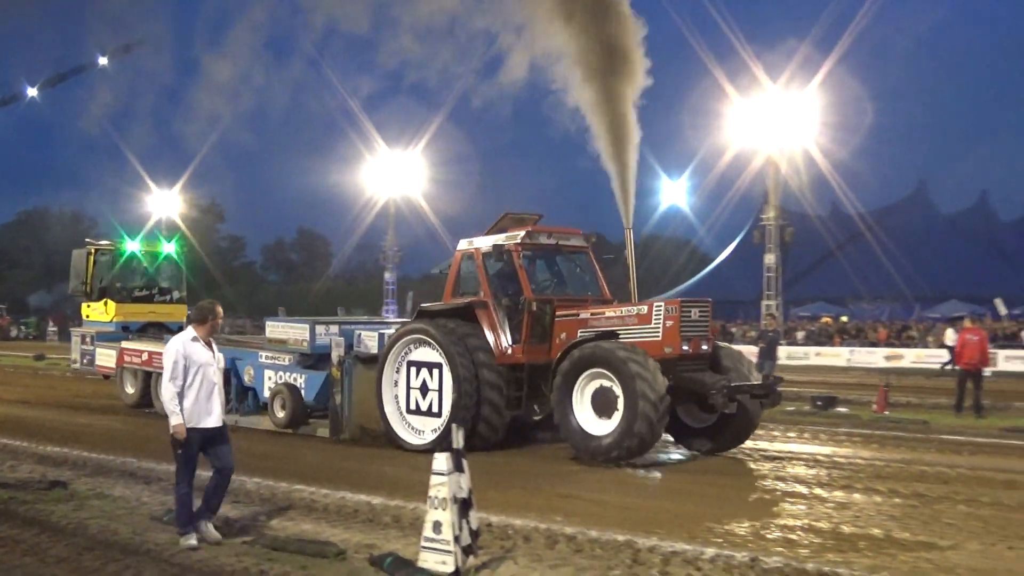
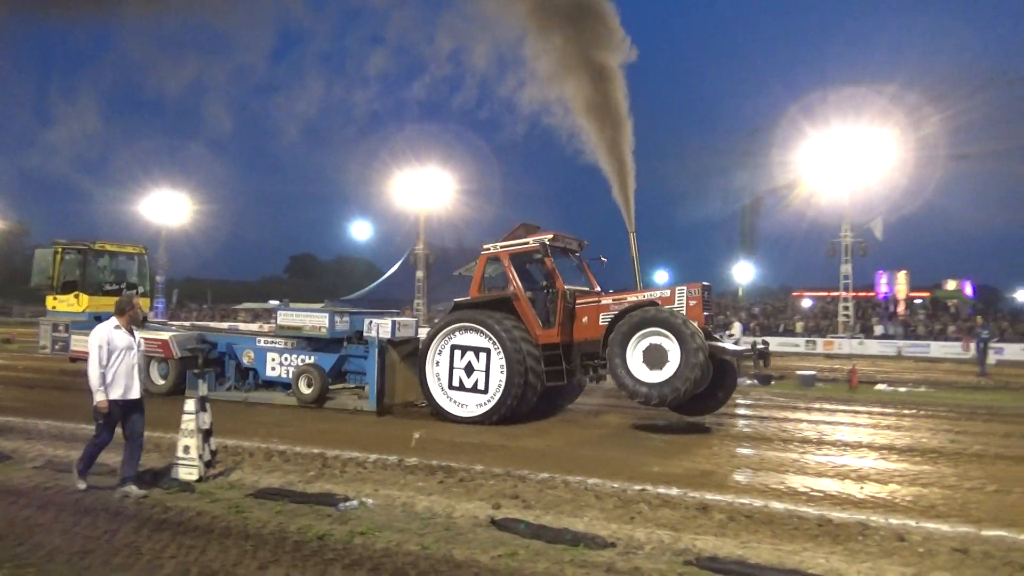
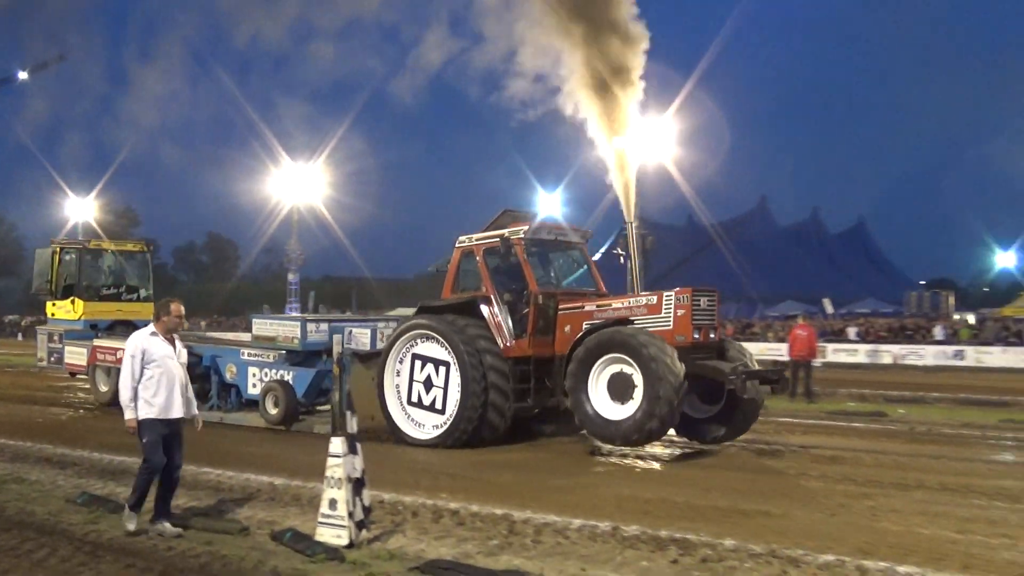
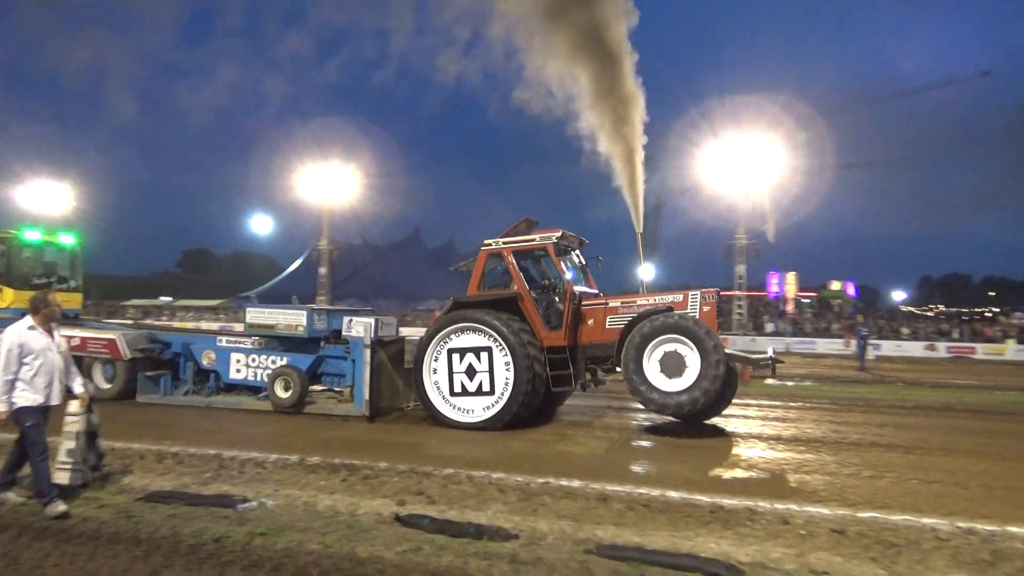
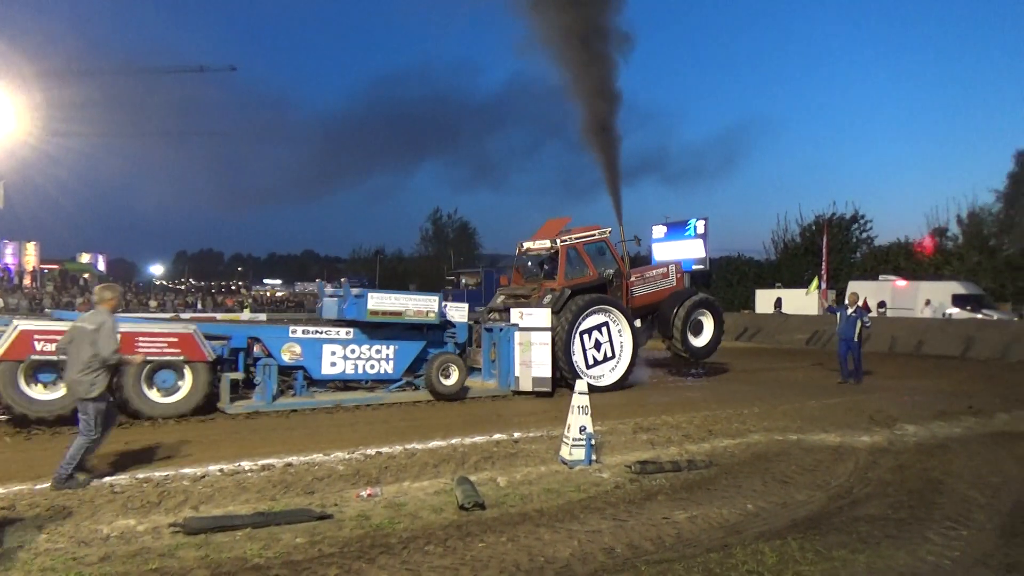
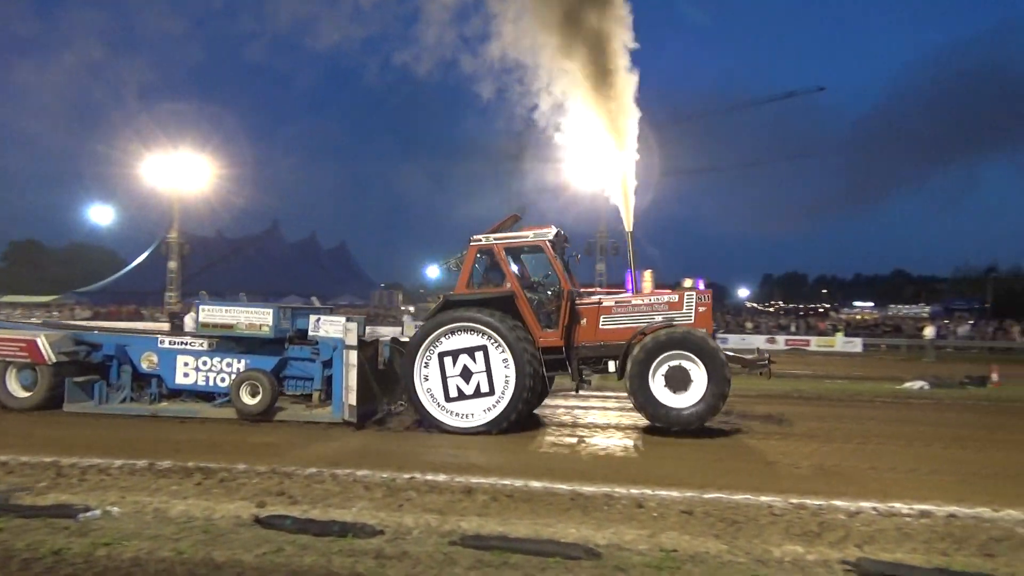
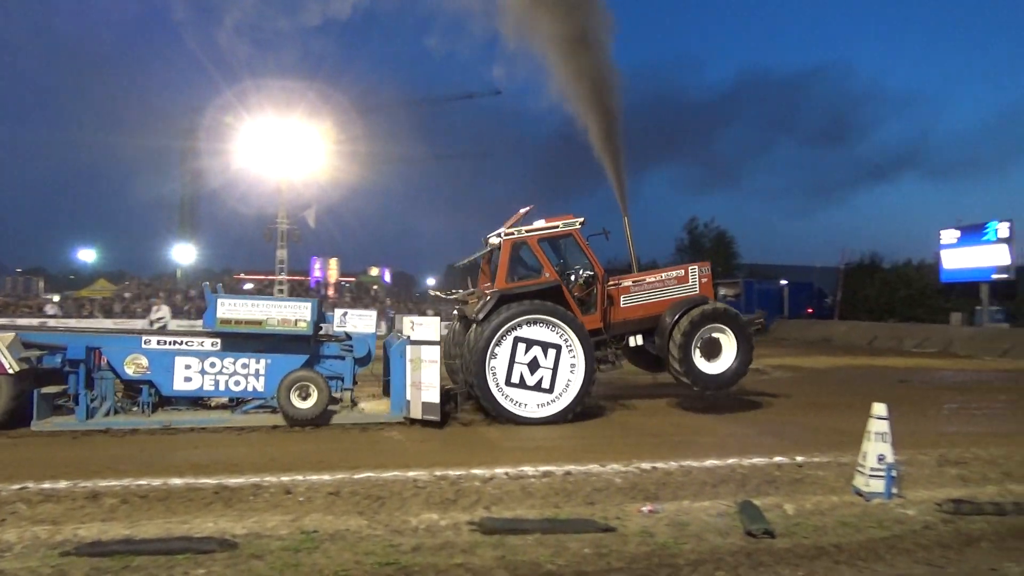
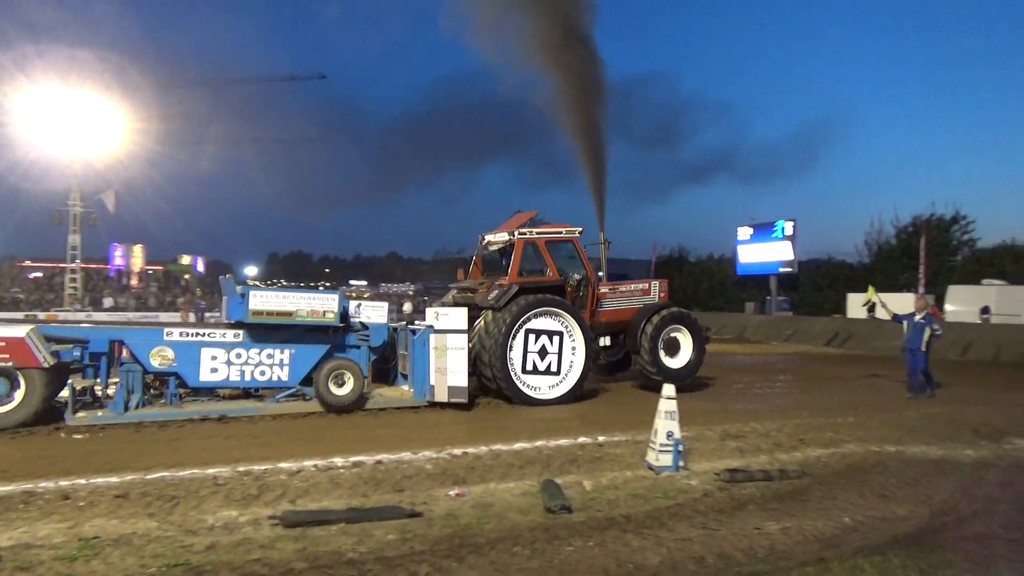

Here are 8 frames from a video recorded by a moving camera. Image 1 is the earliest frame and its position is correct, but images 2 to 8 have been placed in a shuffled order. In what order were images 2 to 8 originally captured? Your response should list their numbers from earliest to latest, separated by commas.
3, 2, 4, 6, 7, 8, 5
